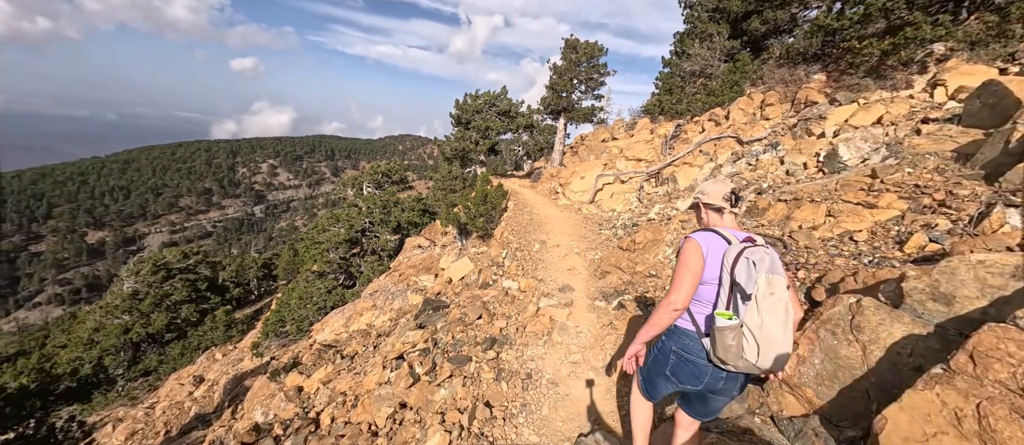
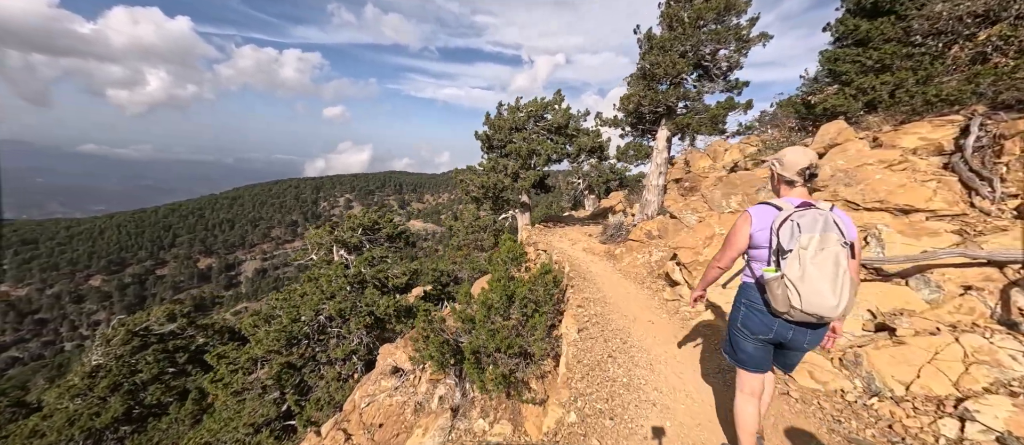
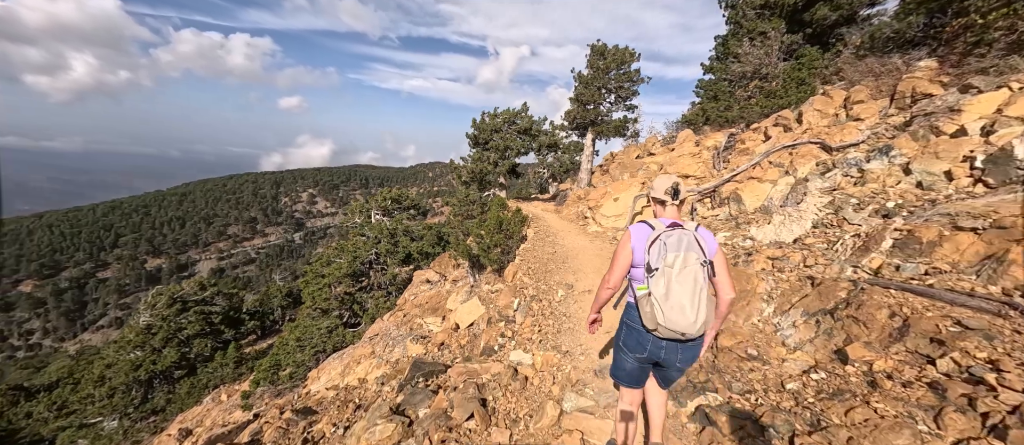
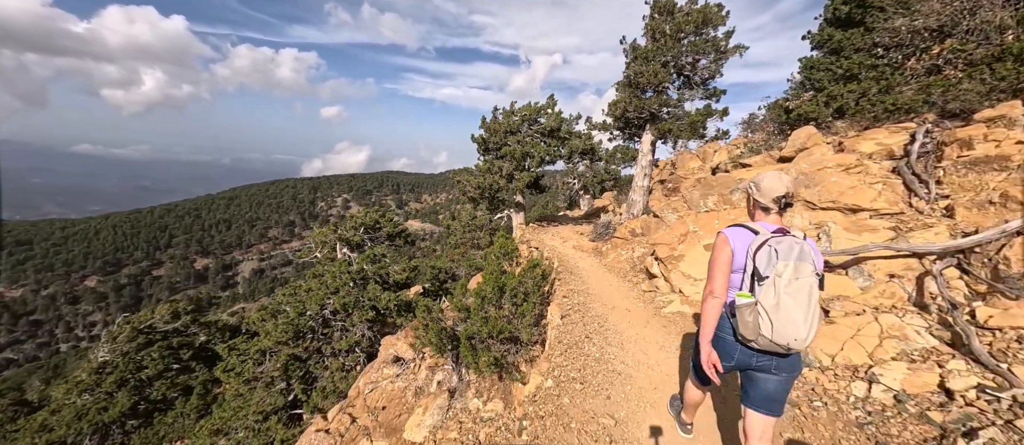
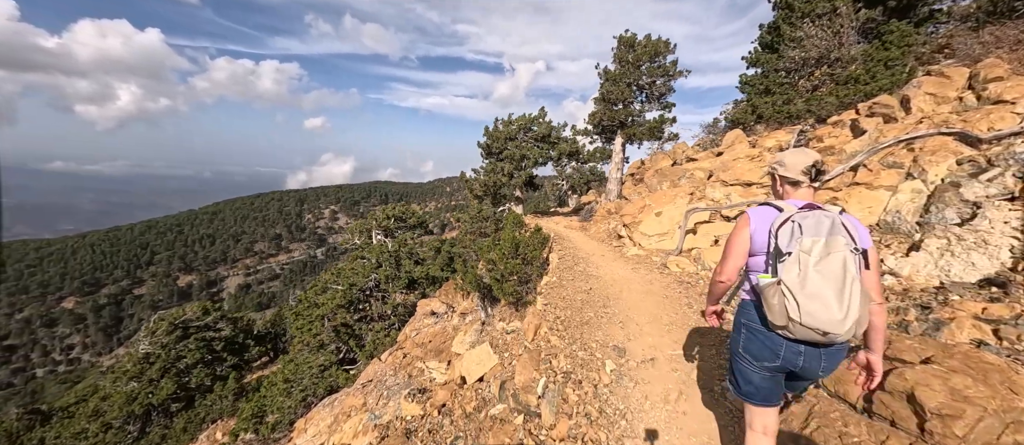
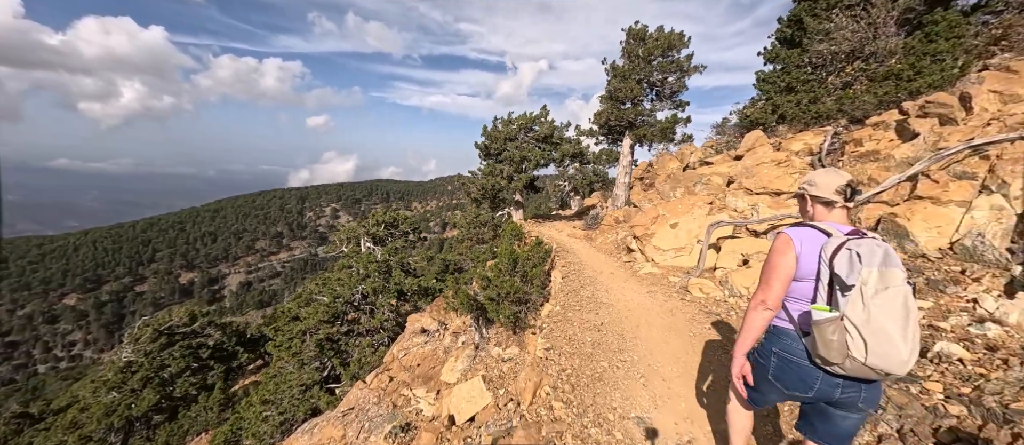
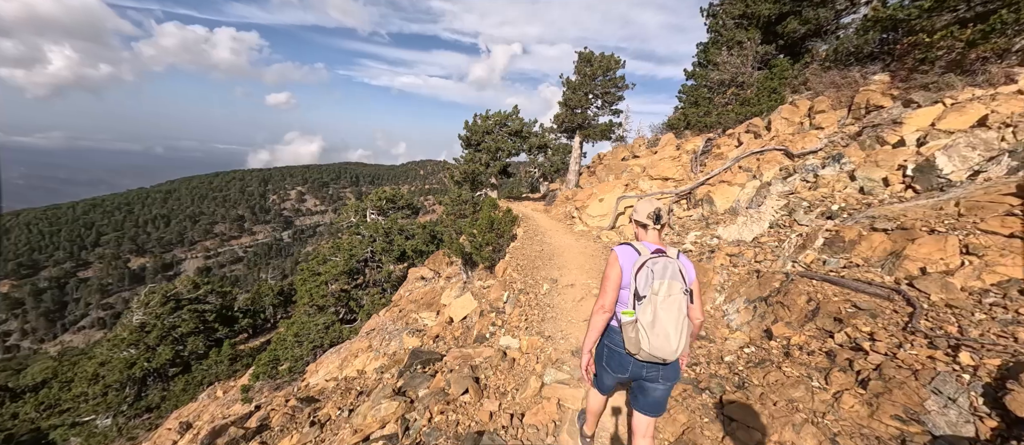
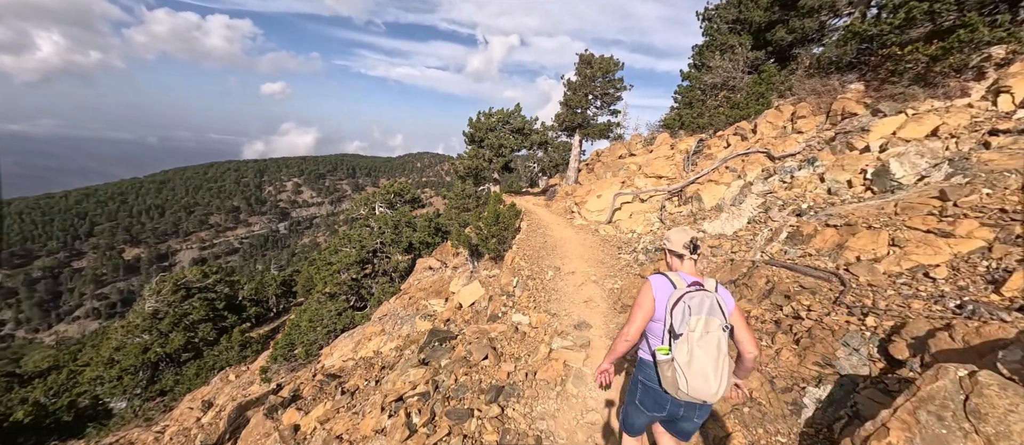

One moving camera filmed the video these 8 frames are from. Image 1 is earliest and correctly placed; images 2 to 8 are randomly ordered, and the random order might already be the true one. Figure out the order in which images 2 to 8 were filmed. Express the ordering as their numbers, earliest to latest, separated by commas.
8, 7, 3, 5, 6, 4, 2
